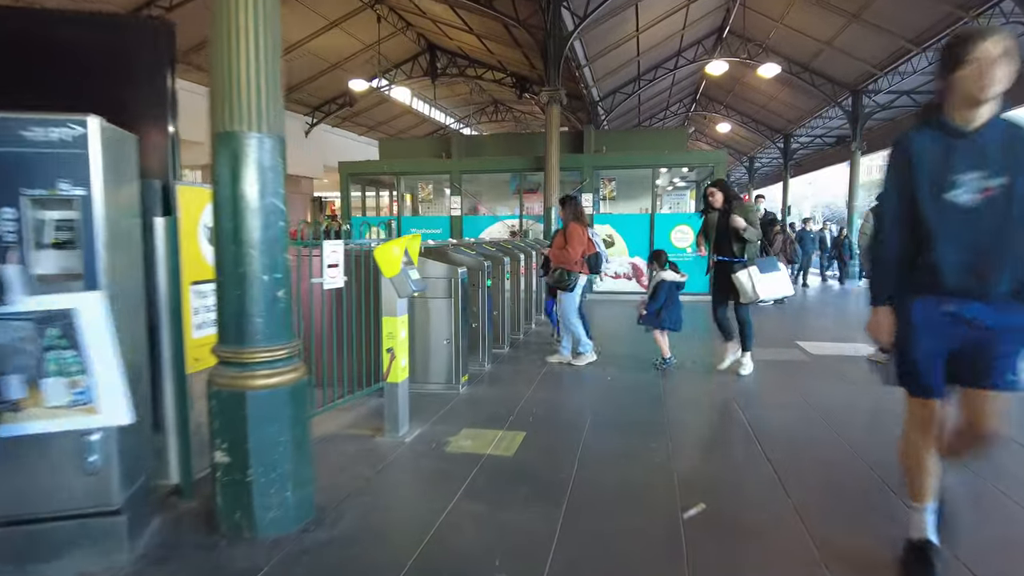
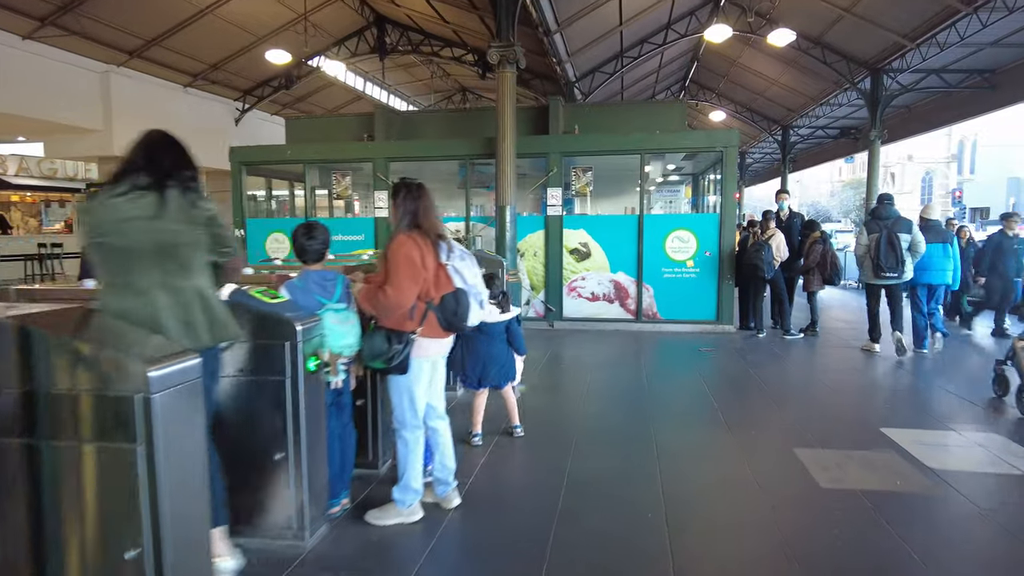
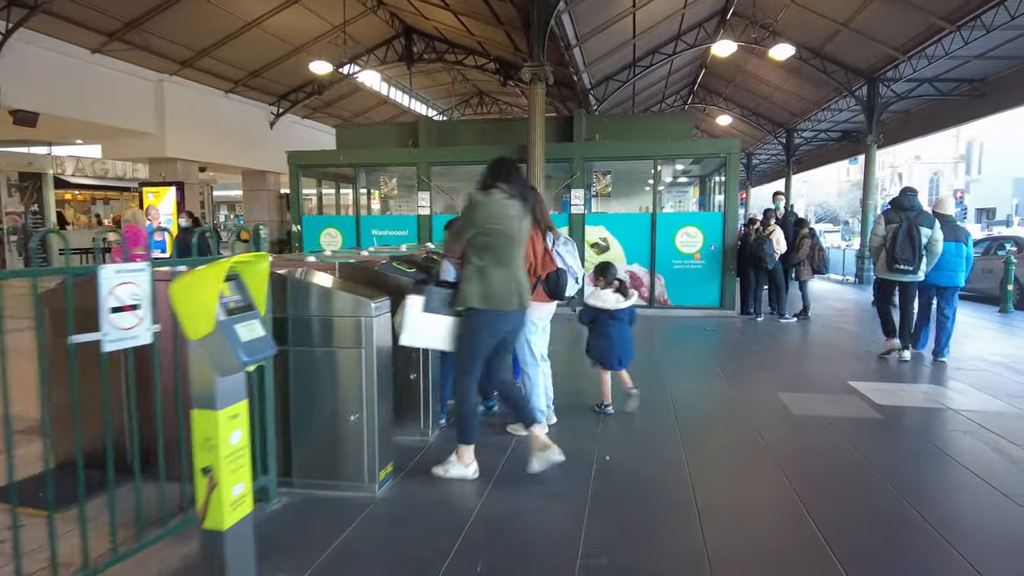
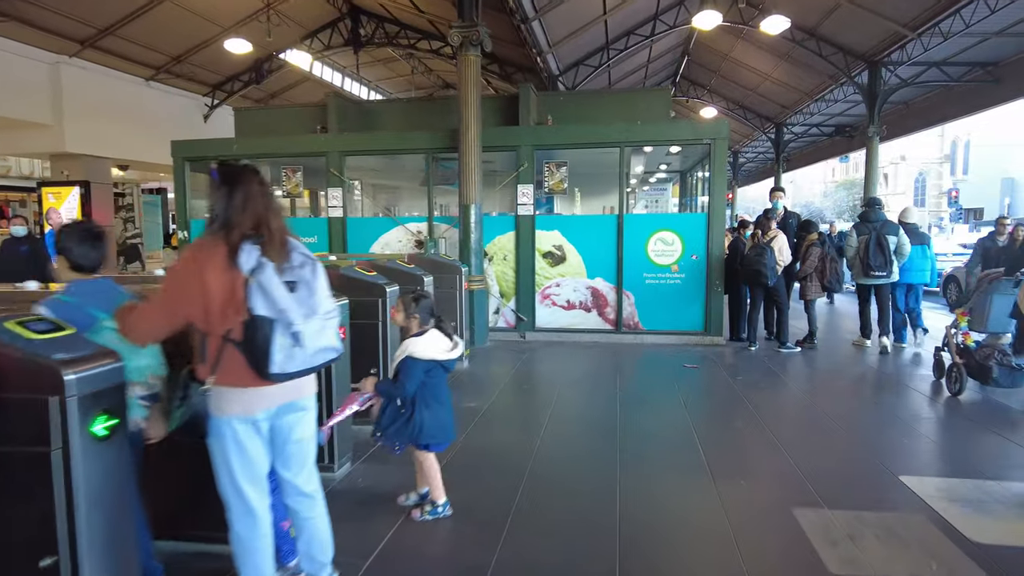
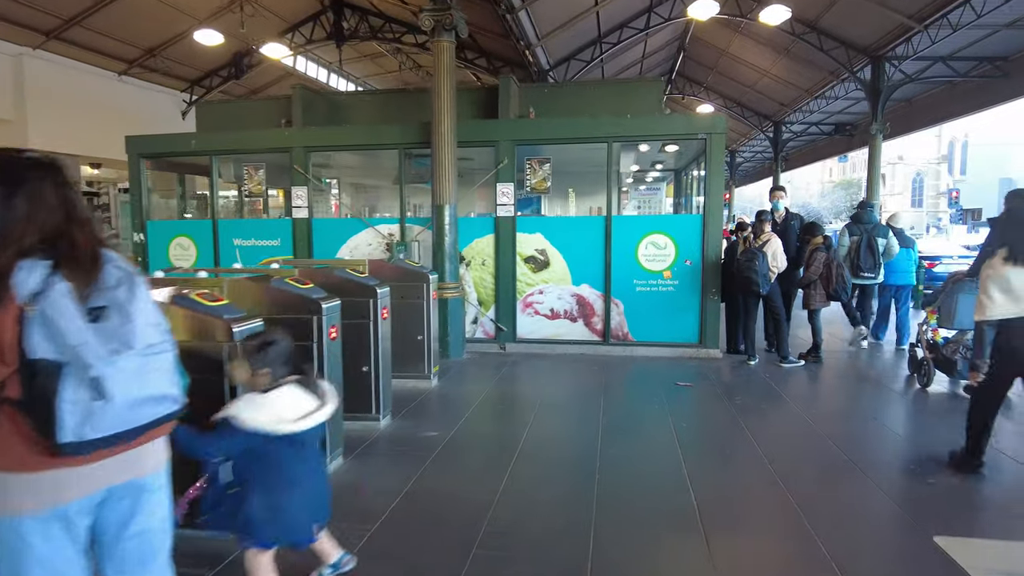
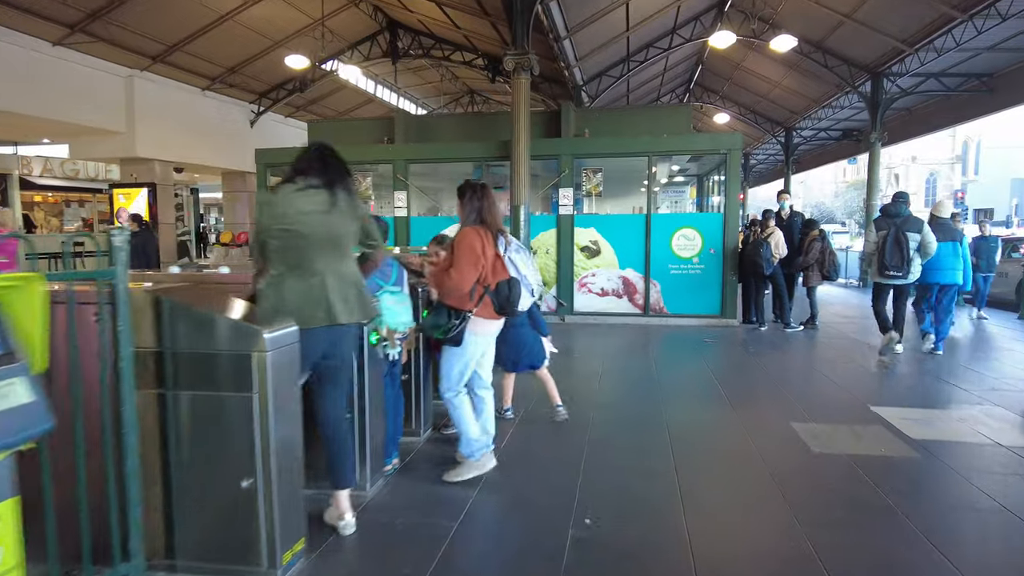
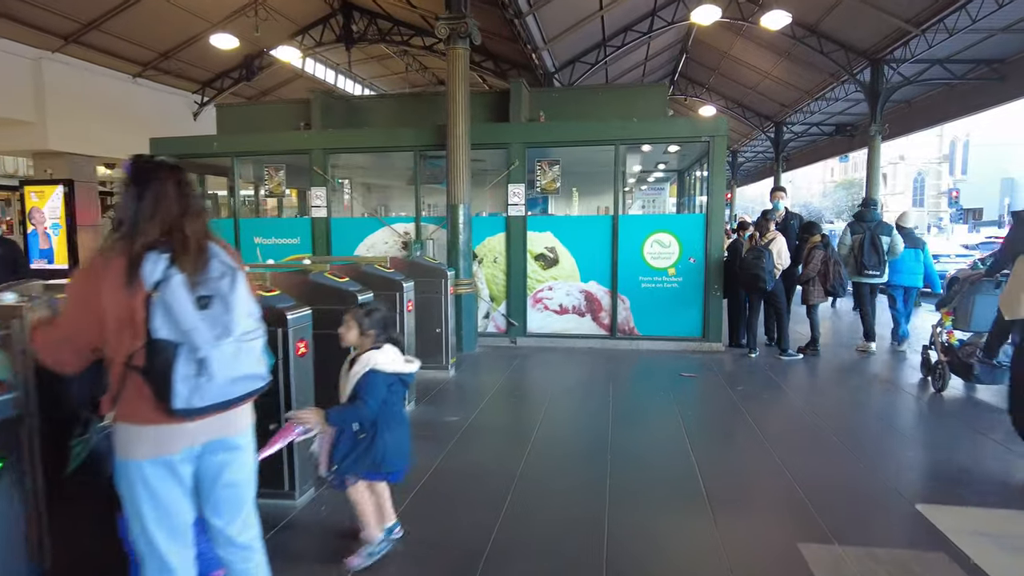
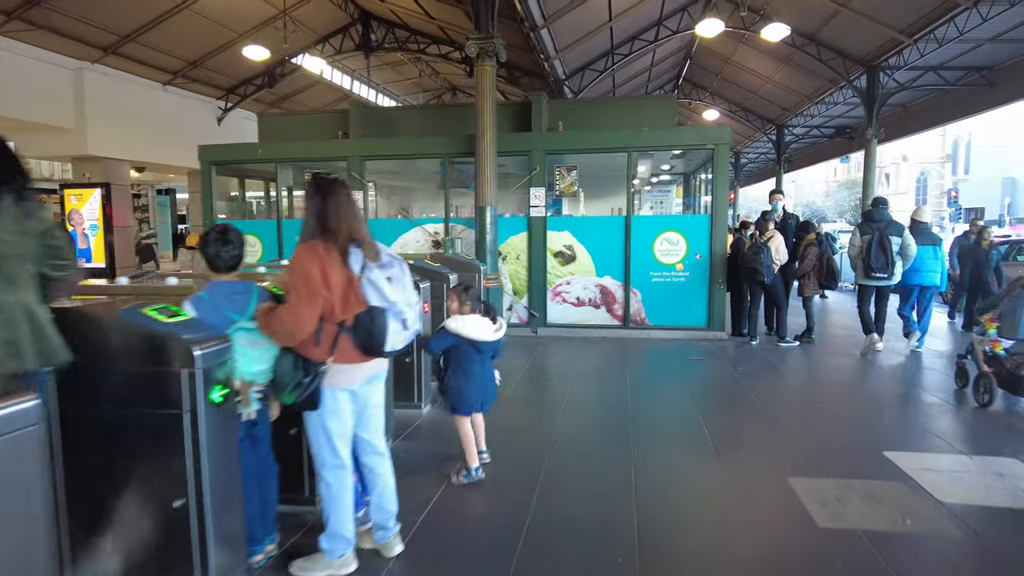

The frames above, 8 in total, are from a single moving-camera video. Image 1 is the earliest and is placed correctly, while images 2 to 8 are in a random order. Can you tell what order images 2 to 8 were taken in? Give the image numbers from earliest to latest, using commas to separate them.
3, 6, 2, 8, 4, 7, 5
